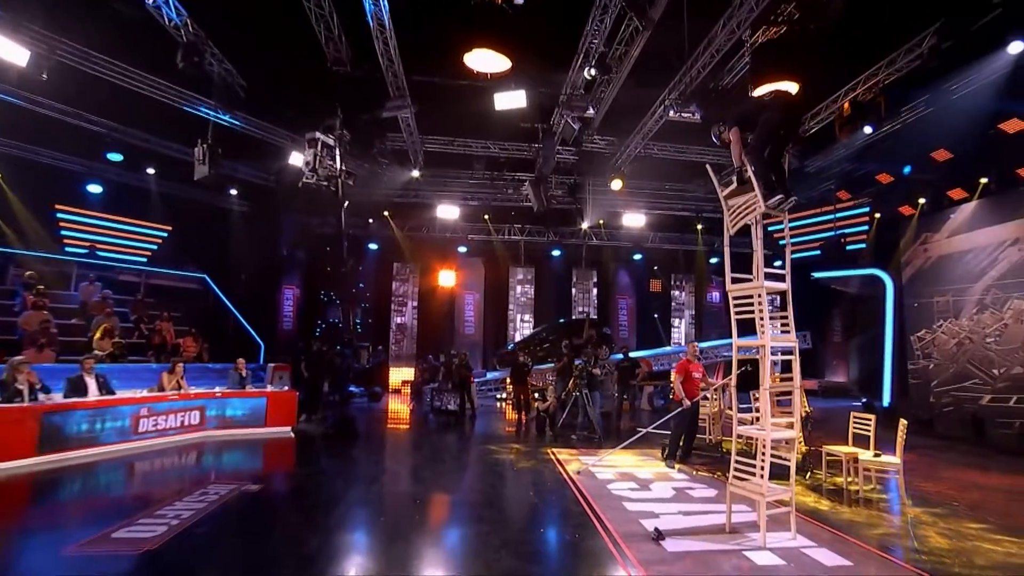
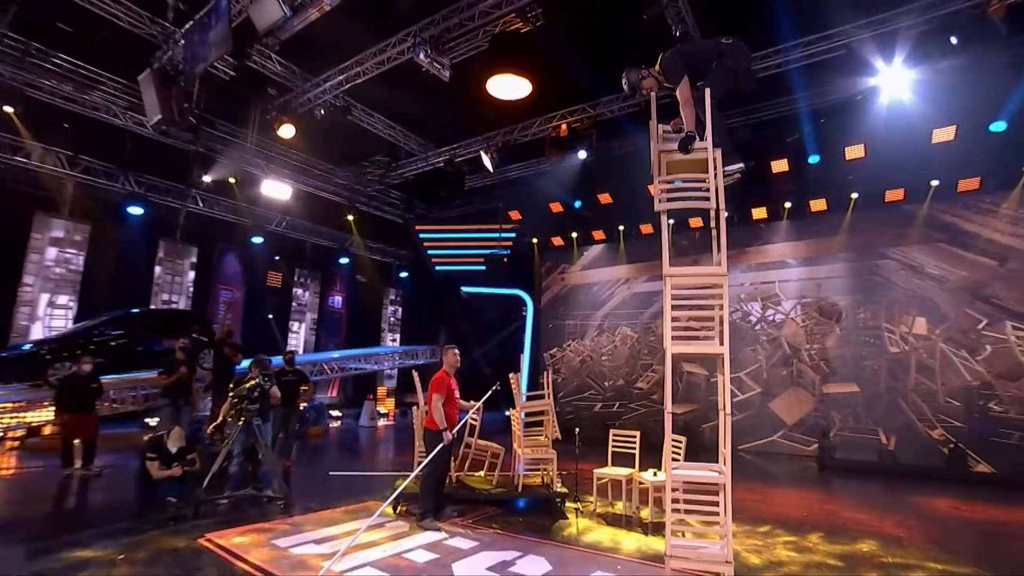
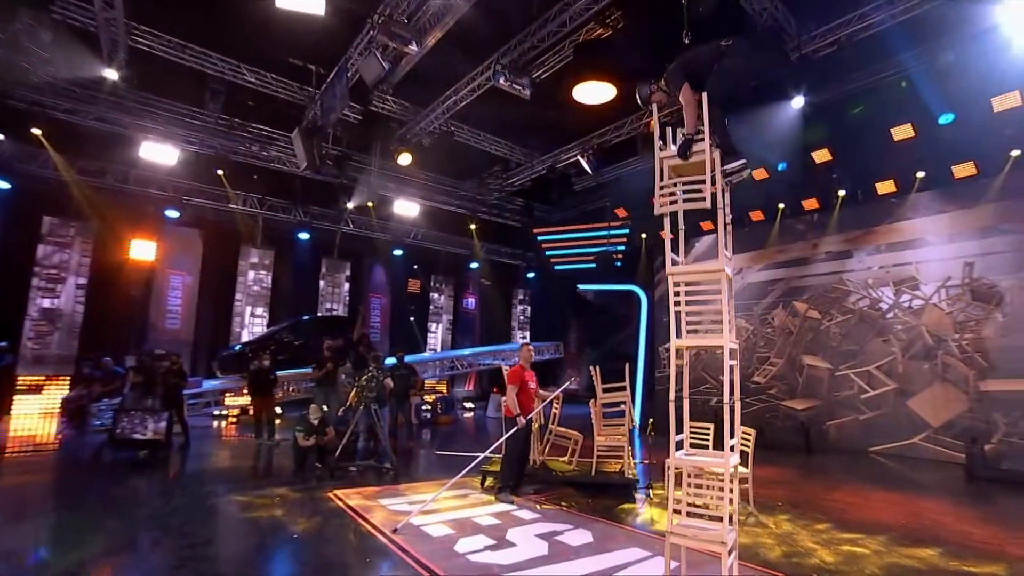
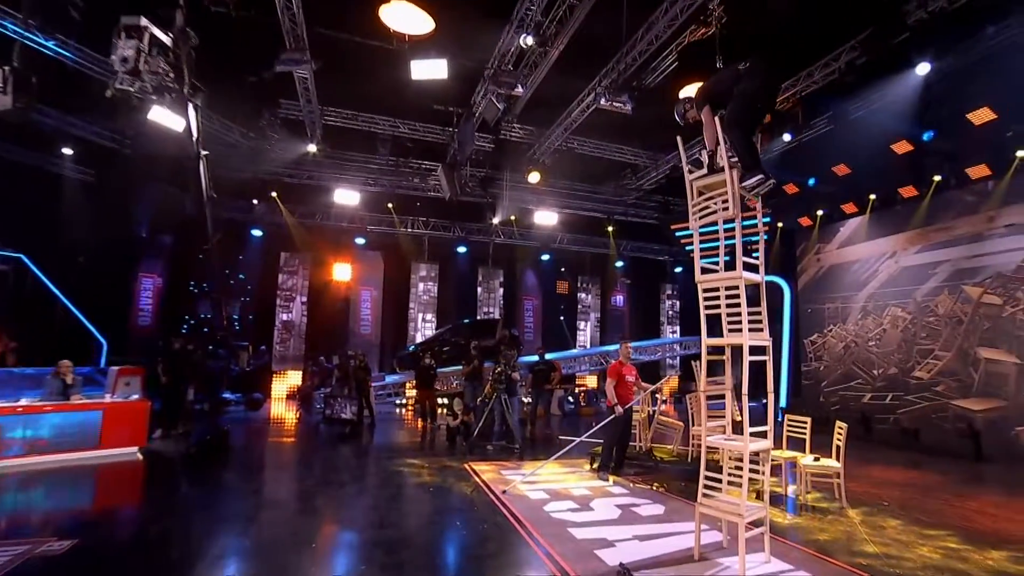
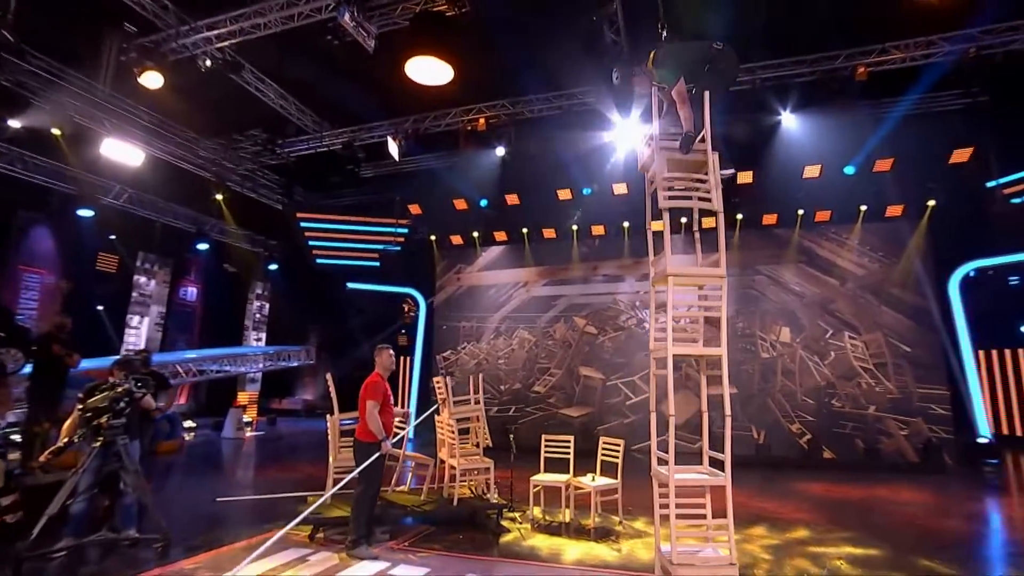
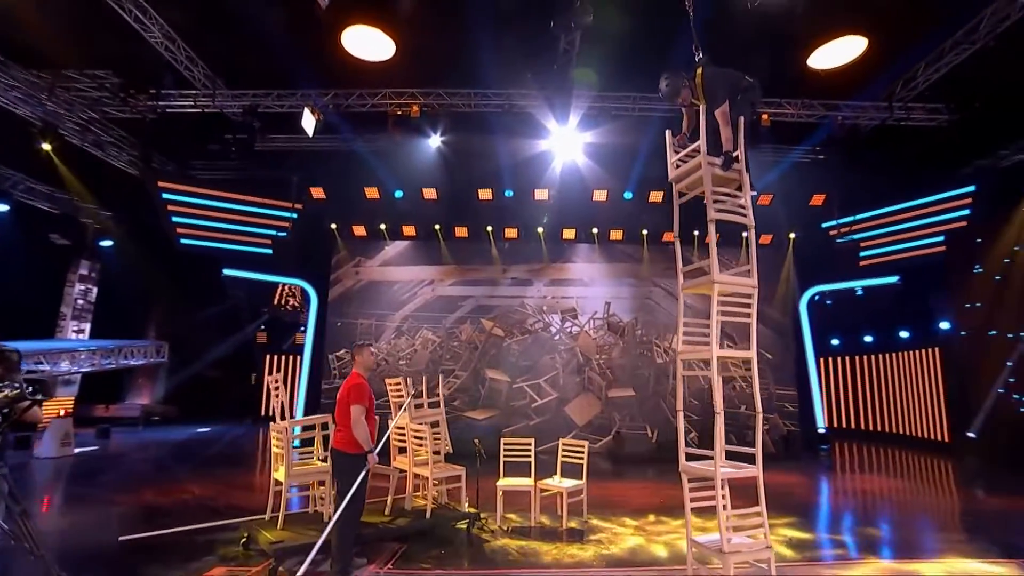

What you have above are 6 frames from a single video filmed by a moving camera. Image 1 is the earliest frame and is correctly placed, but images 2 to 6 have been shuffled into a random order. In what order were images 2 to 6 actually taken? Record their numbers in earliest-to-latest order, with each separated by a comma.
4, 3, 2, 5, 6
